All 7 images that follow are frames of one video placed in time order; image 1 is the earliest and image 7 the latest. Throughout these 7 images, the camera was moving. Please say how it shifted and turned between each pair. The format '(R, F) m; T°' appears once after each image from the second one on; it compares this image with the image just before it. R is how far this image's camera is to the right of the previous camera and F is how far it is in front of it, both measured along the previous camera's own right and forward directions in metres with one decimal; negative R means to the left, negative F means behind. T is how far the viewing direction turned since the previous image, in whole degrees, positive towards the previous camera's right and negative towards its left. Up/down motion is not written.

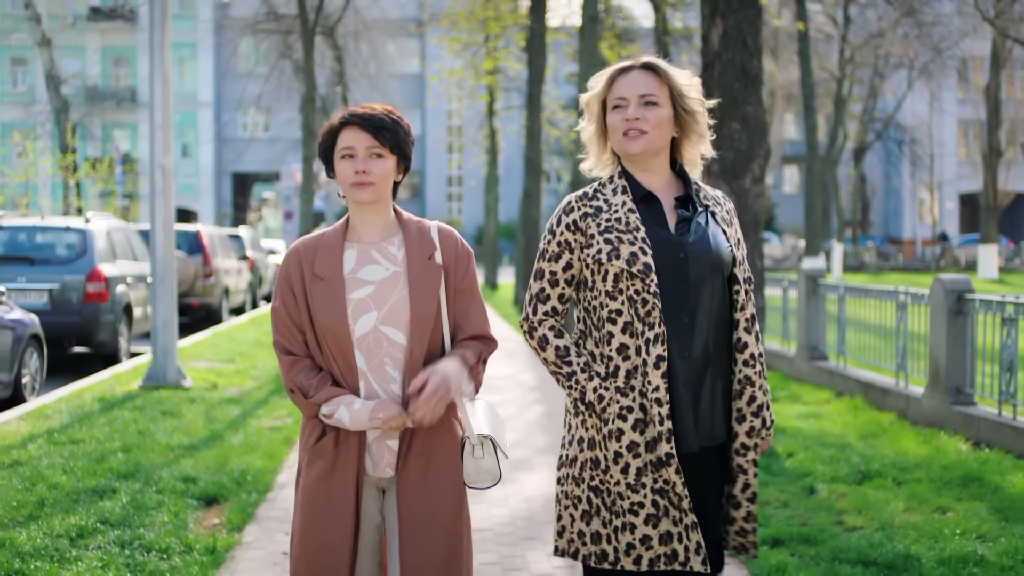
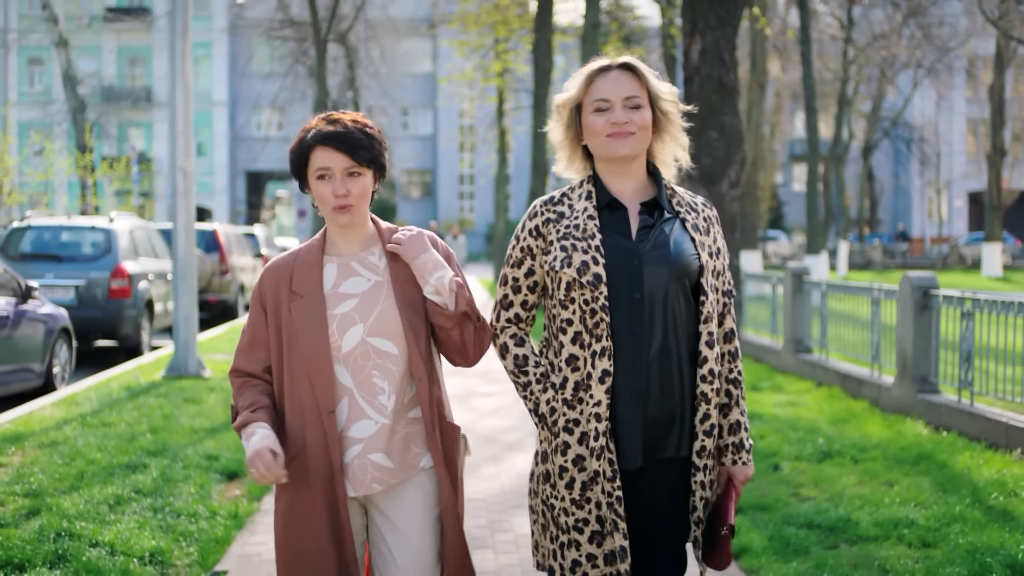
(+0.1, -0.7) m; -1°
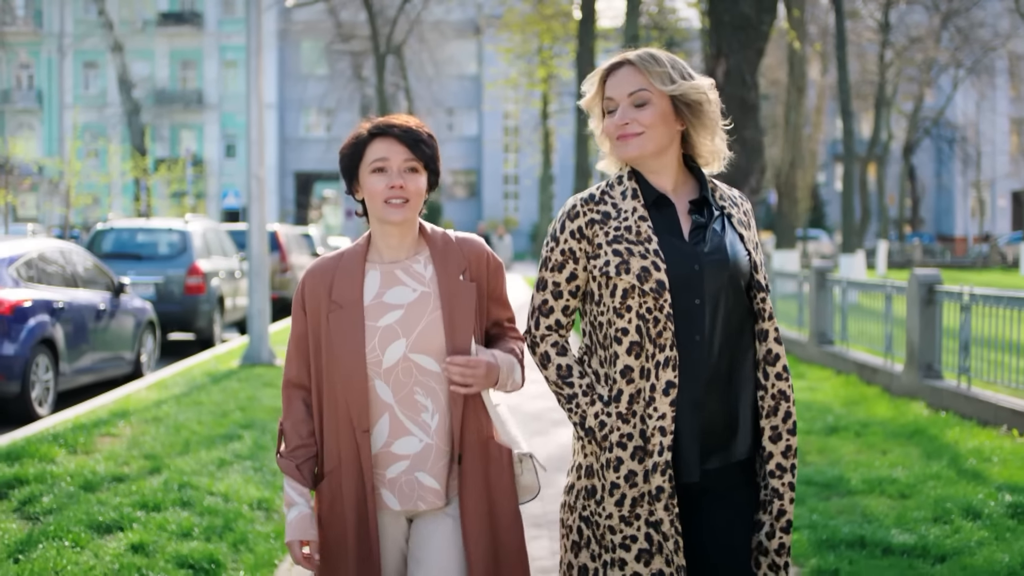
(0.0, -1.1) m; -2°
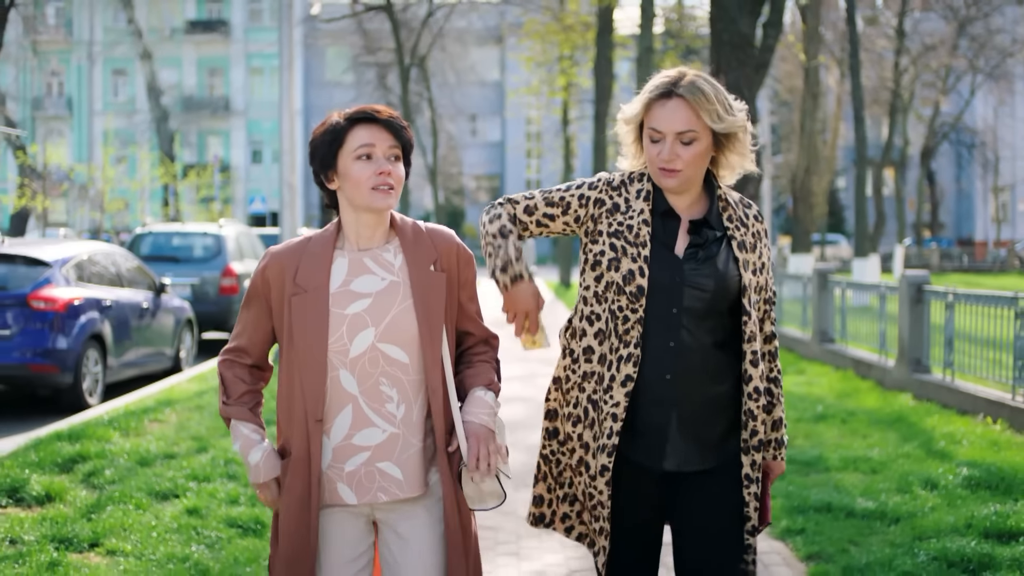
(+0.1, -0.7) m; -1°
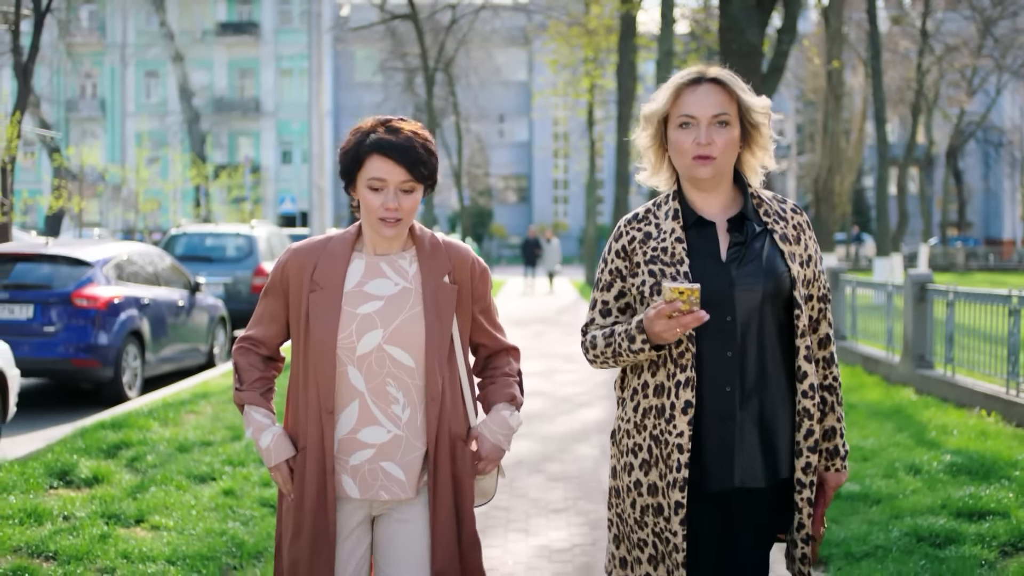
(+0.1, -0.5) m; -1°
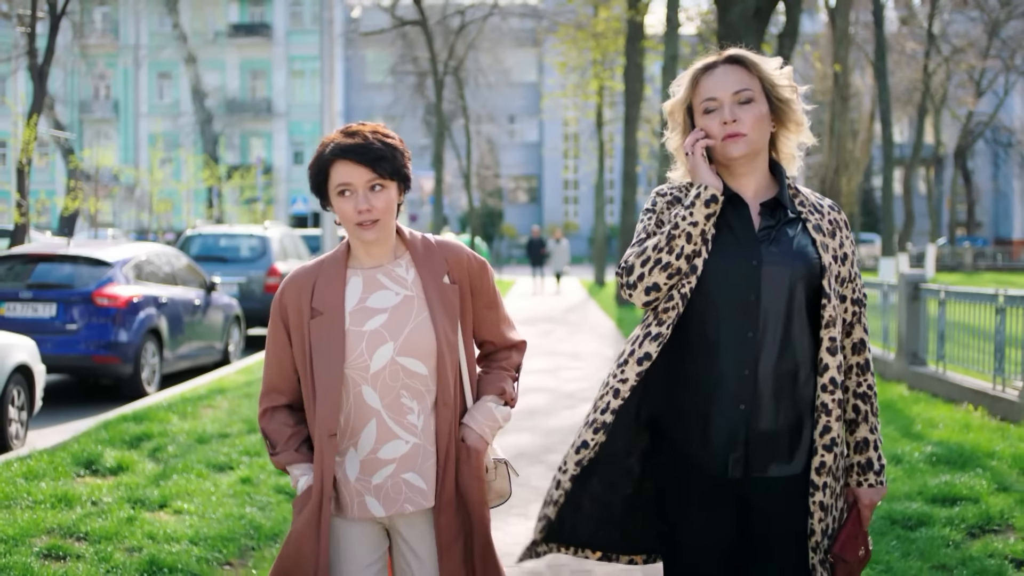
(+0.1, -0.4) m; -1°
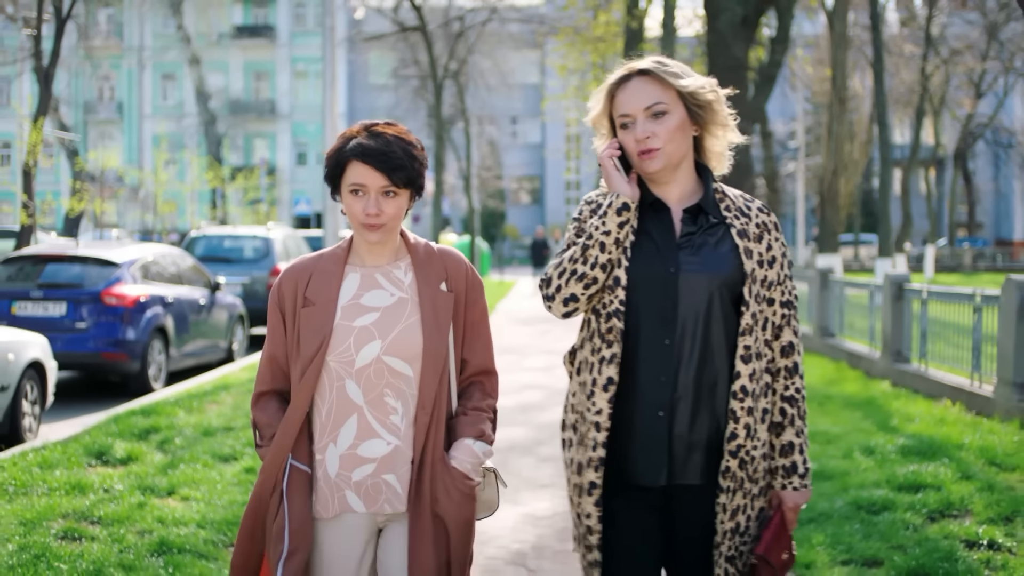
(+0.1, -0.4) m; 0°
